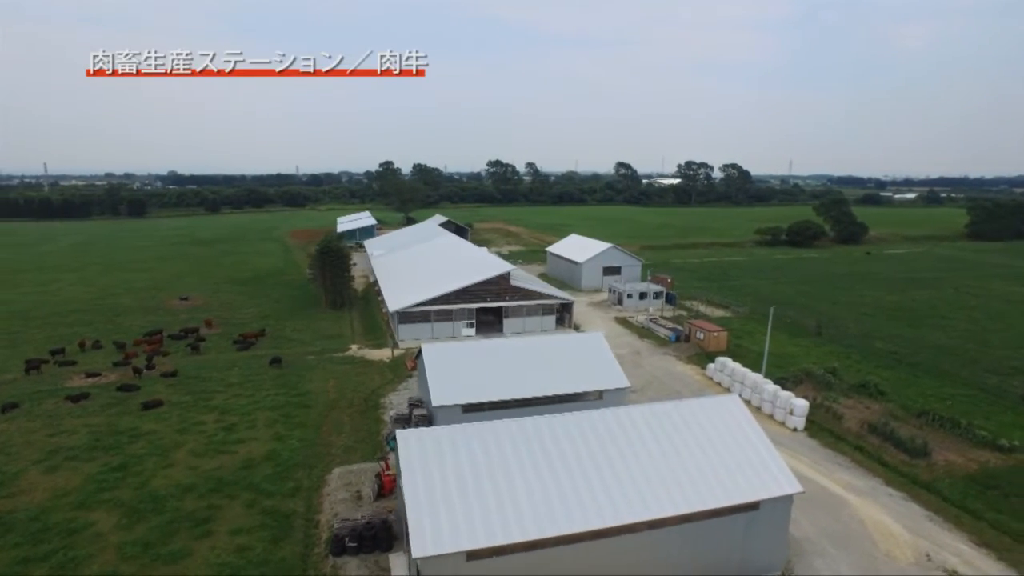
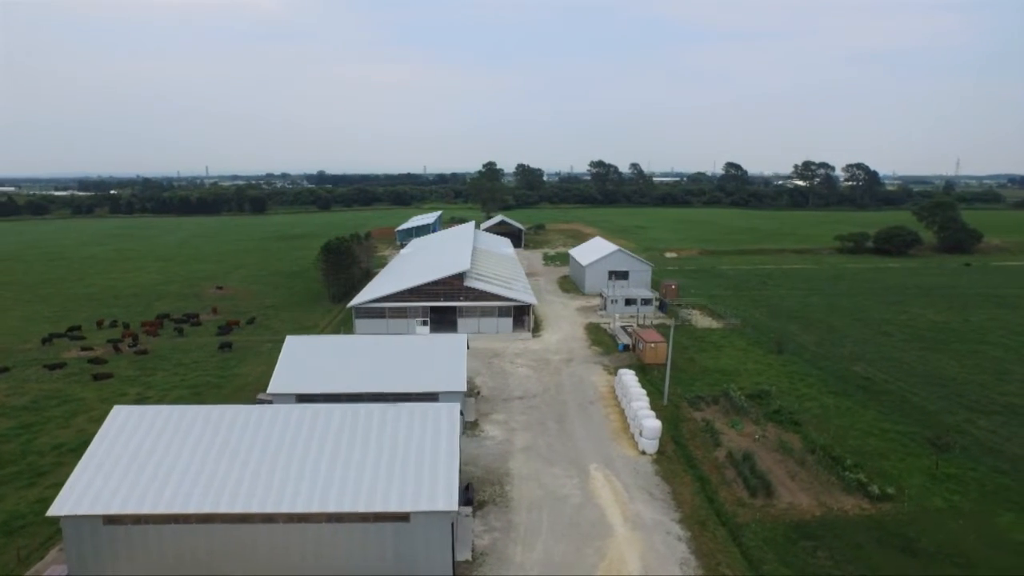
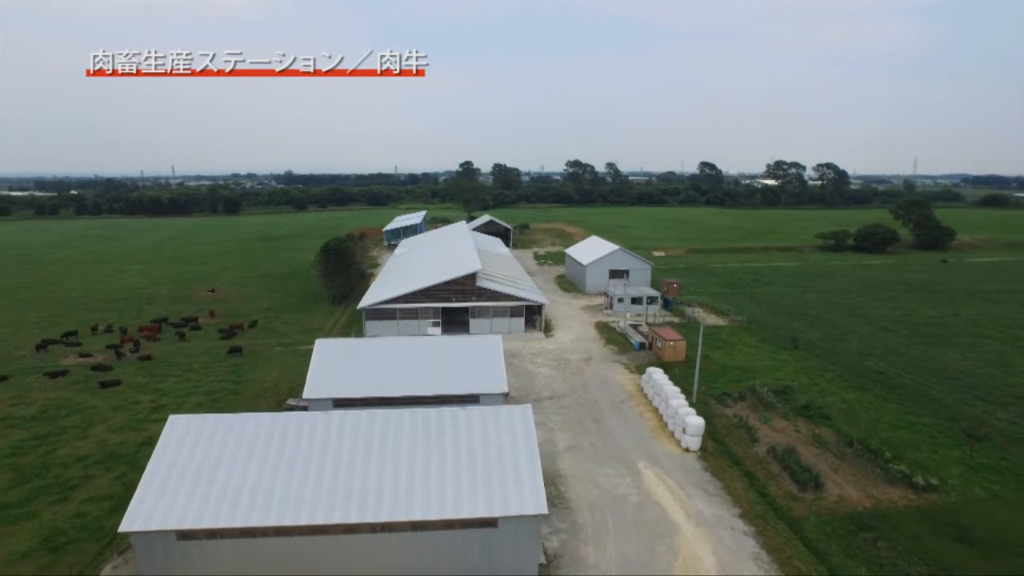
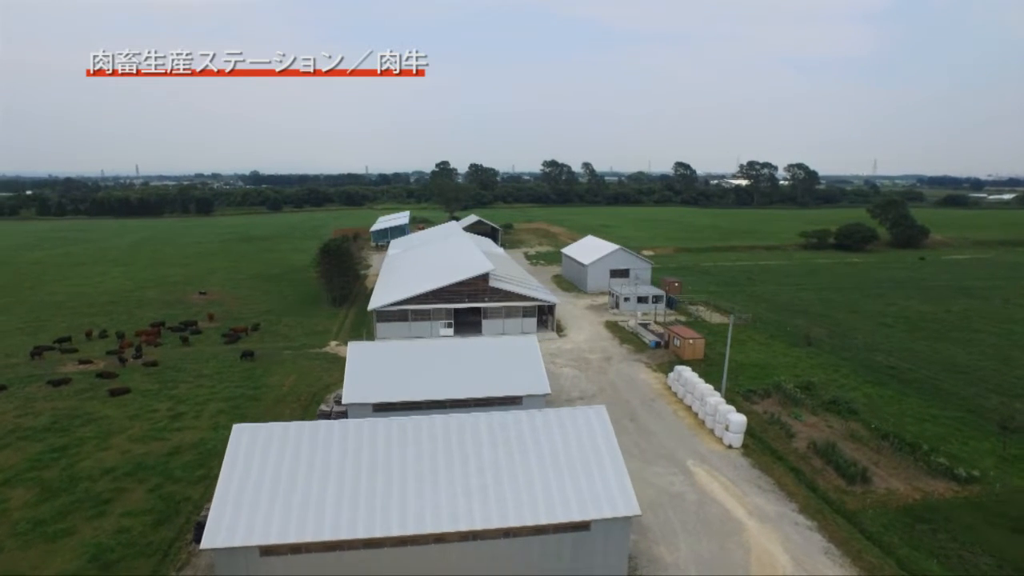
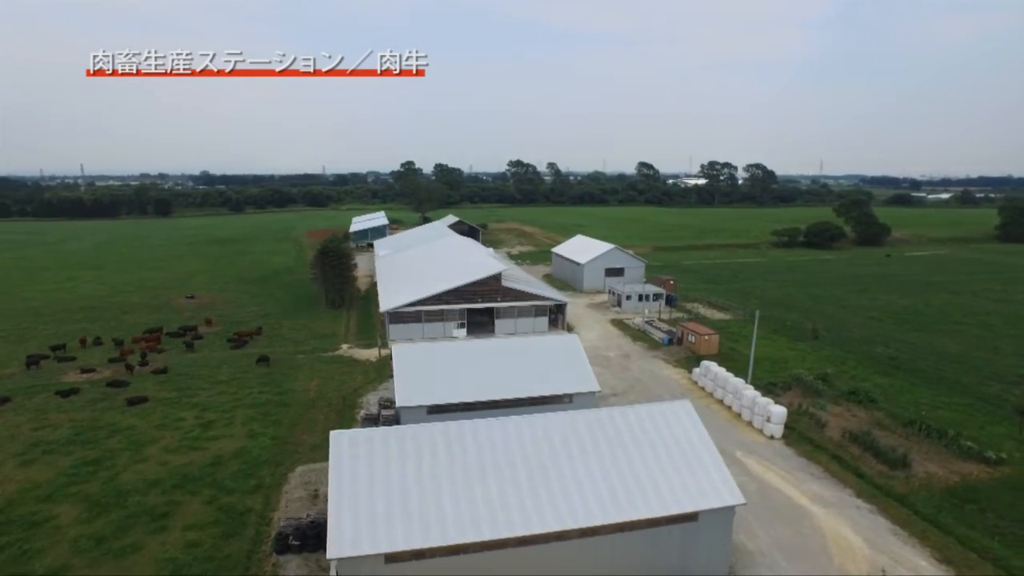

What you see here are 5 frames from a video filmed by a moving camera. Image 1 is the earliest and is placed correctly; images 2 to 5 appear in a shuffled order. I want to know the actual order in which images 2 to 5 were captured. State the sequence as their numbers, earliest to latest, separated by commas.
5, 4, 3, 2
